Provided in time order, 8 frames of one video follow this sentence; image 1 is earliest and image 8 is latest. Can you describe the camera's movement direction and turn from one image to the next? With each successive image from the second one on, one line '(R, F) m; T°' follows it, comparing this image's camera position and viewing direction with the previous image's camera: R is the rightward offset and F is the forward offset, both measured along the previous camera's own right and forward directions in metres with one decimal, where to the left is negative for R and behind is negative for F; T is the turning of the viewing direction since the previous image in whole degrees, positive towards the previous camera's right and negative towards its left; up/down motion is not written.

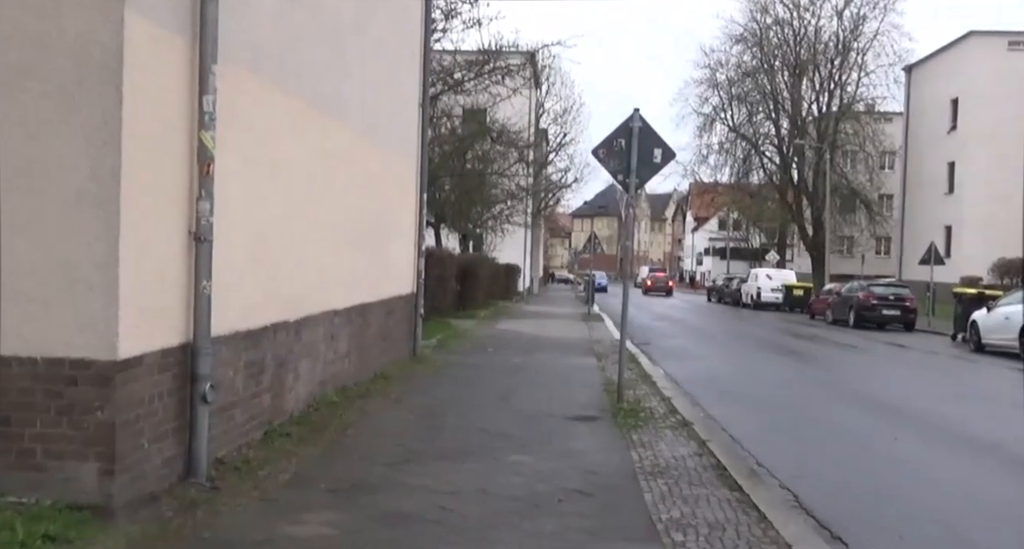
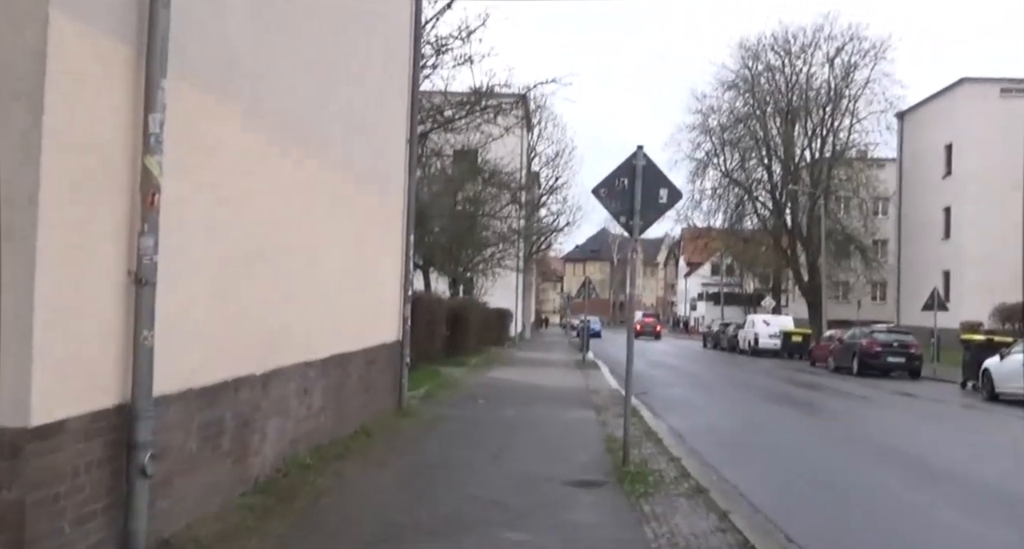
(0.0, +0.8) m; +1°
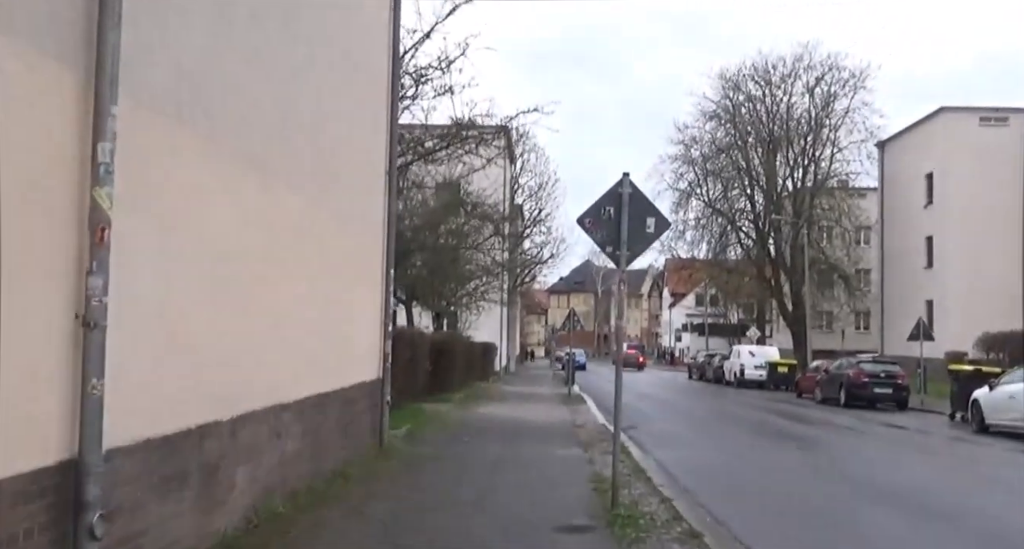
(0.0, +0.3) m; +1°
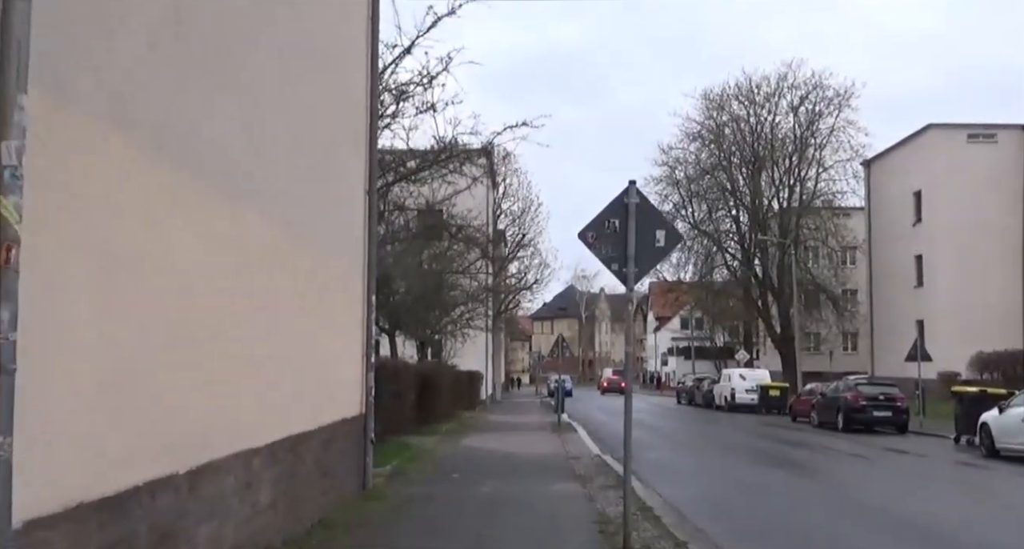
(-0.1, +0.8) m; +1°
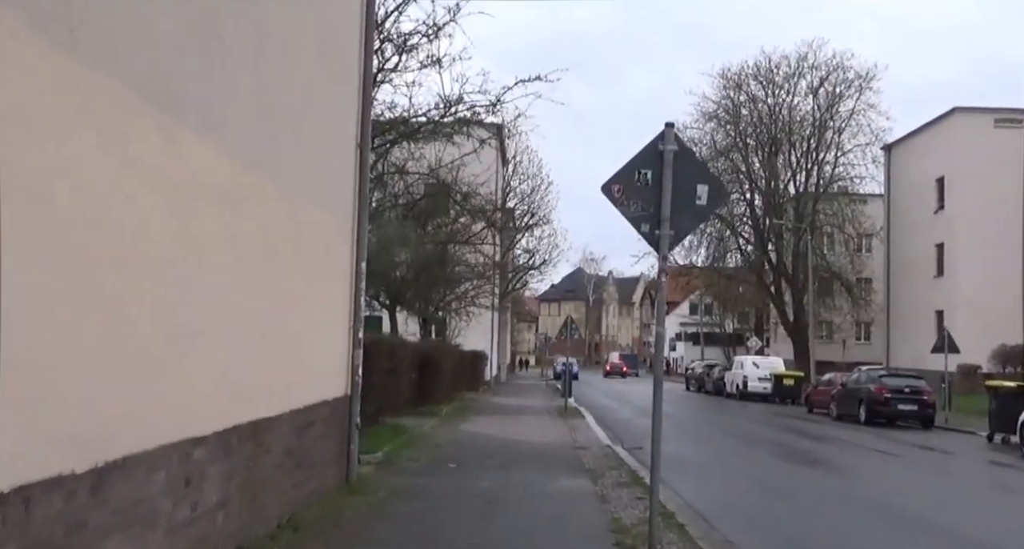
(0.0, +1.3) m; 0°
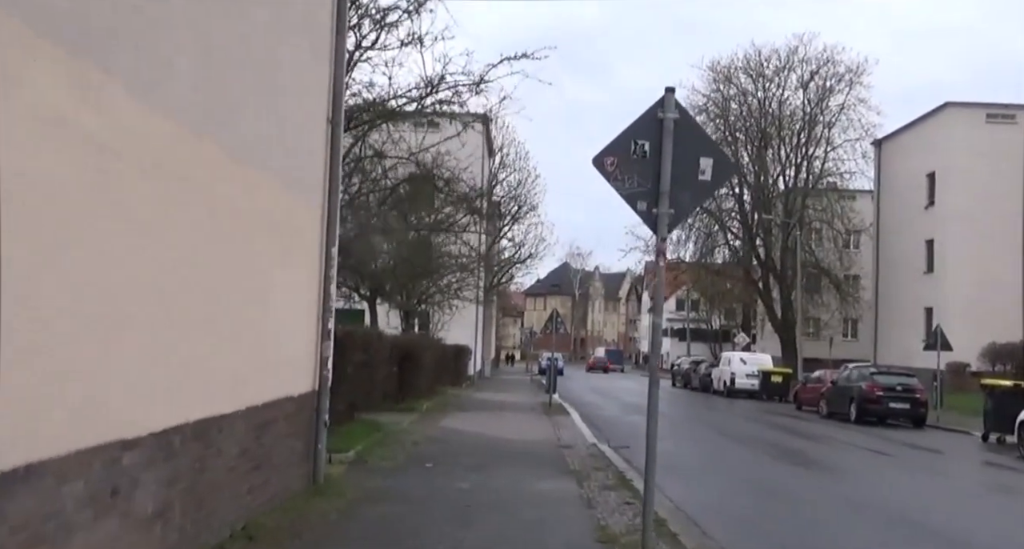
(+0.1, +0.7) m; +1°
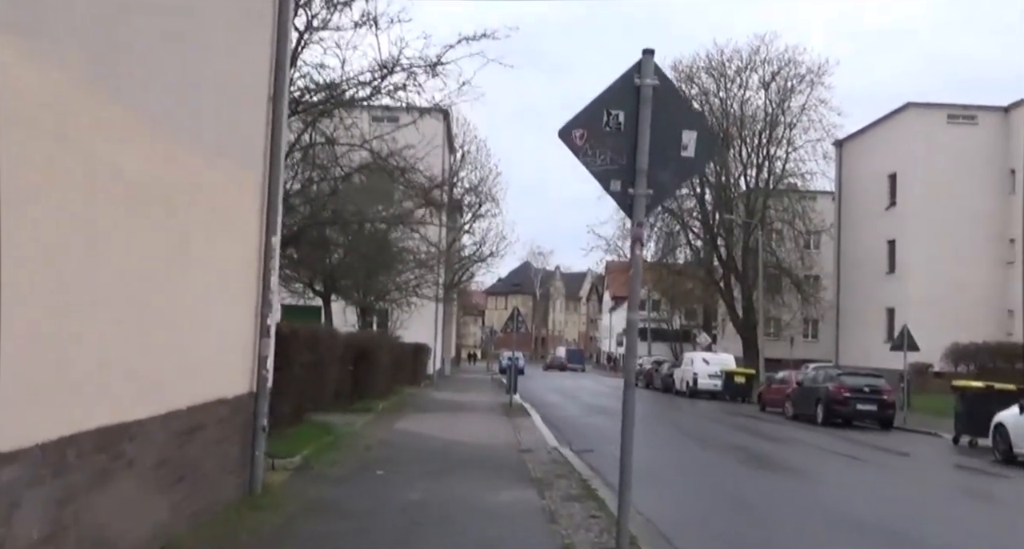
(0.0, +0.8) m; +2°
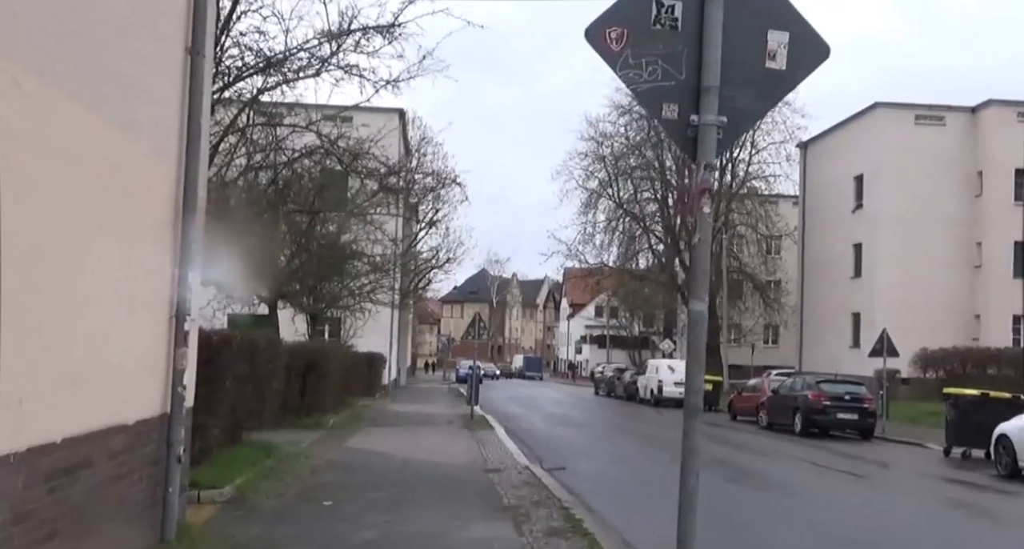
(-0.1, +1.5) m; +3°
